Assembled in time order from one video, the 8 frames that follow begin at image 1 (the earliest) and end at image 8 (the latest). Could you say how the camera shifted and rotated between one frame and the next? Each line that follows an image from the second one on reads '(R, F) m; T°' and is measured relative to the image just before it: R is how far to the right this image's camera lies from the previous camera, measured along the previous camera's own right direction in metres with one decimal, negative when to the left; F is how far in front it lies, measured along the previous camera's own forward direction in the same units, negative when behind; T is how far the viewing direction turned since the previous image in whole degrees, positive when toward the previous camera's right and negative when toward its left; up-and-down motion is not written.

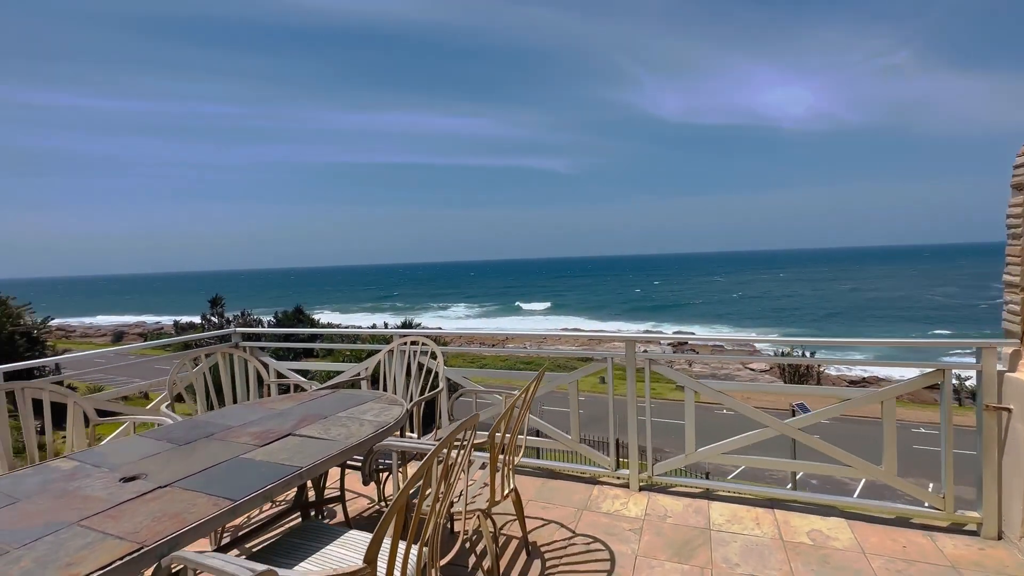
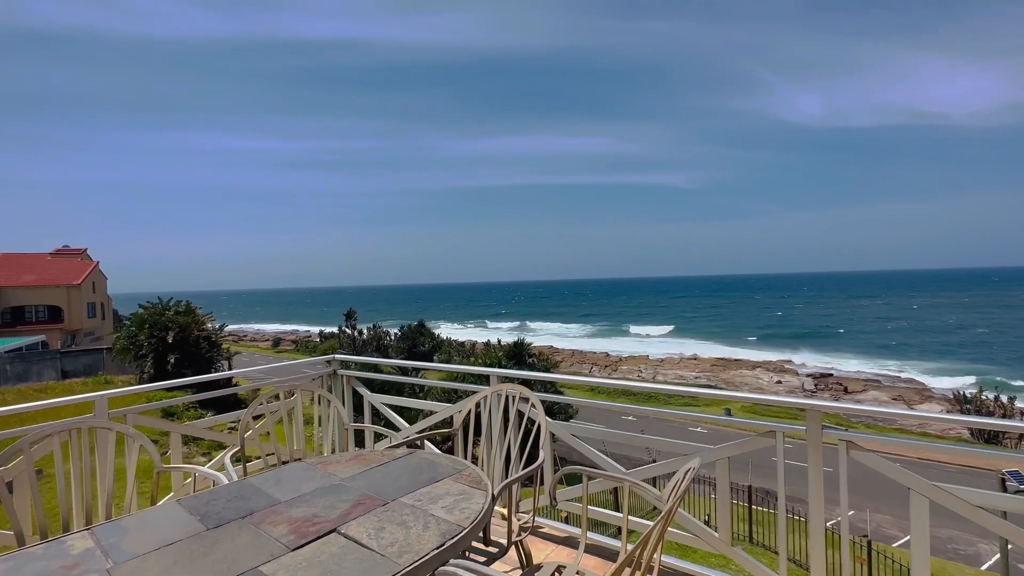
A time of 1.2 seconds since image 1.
(0.0, +0.2) m; -13°
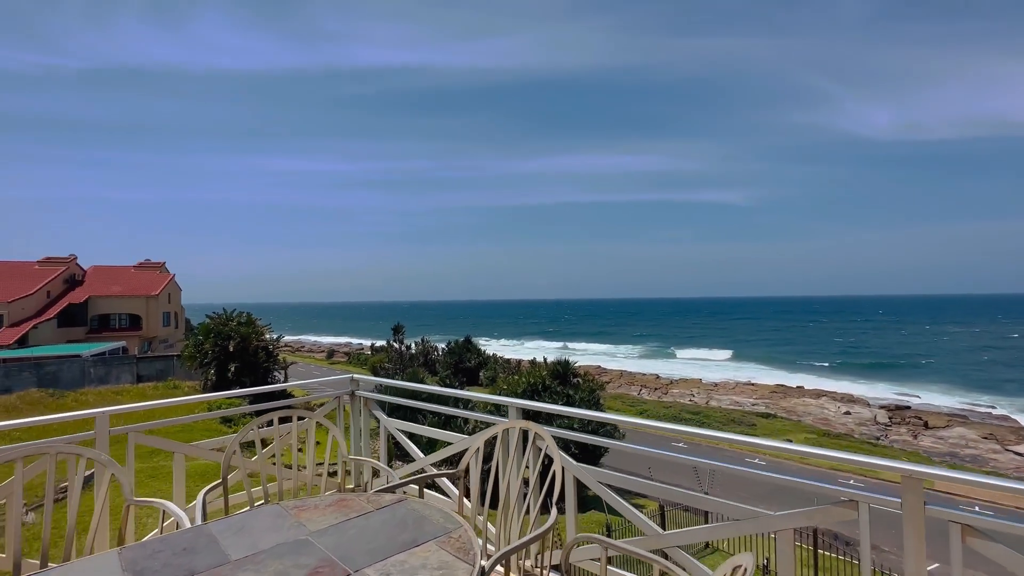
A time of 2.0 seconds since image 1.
(0.0, +0.1) m; -6°
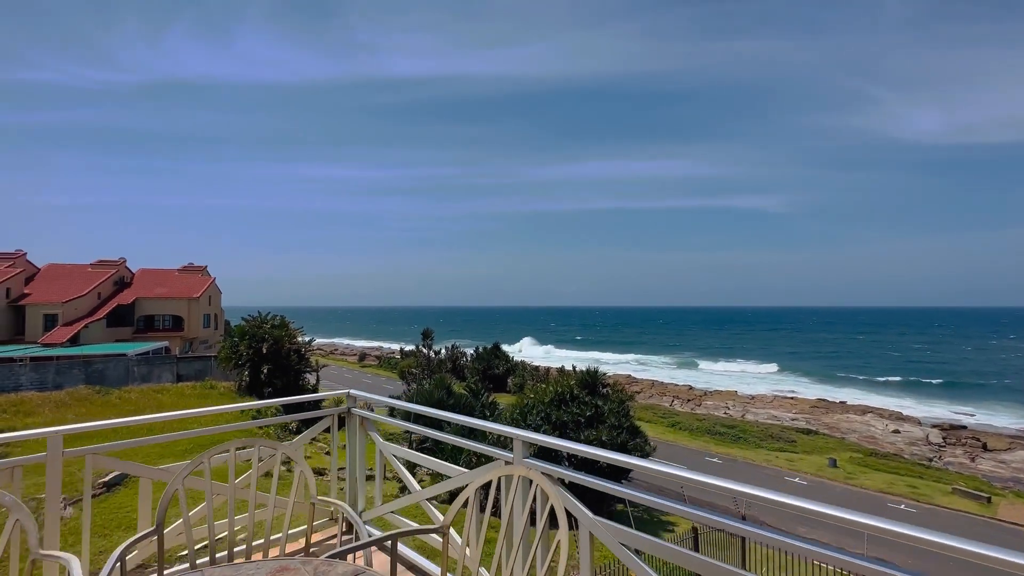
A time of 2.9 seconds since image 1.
(0.0, +0.1) m; -3°
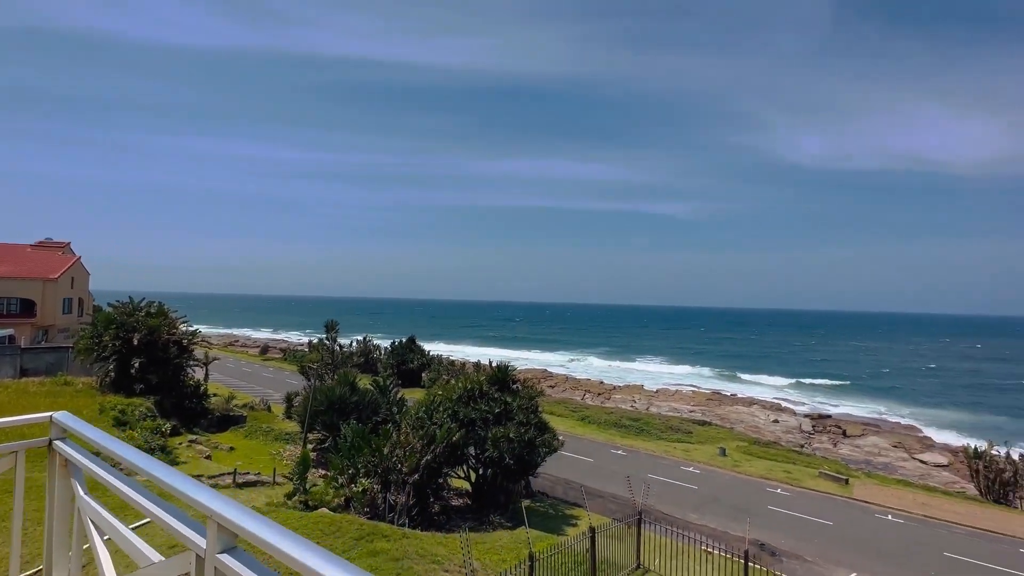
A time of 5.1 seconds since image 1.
(0.0, +0.5) m; +9°
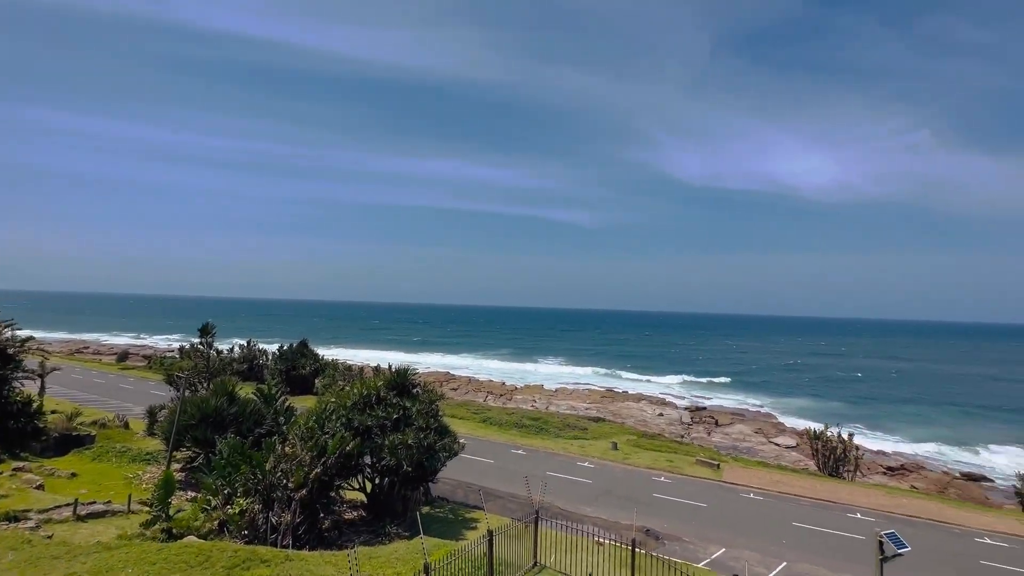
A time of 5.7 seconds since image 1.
(0.0, +0.4) m; +11°
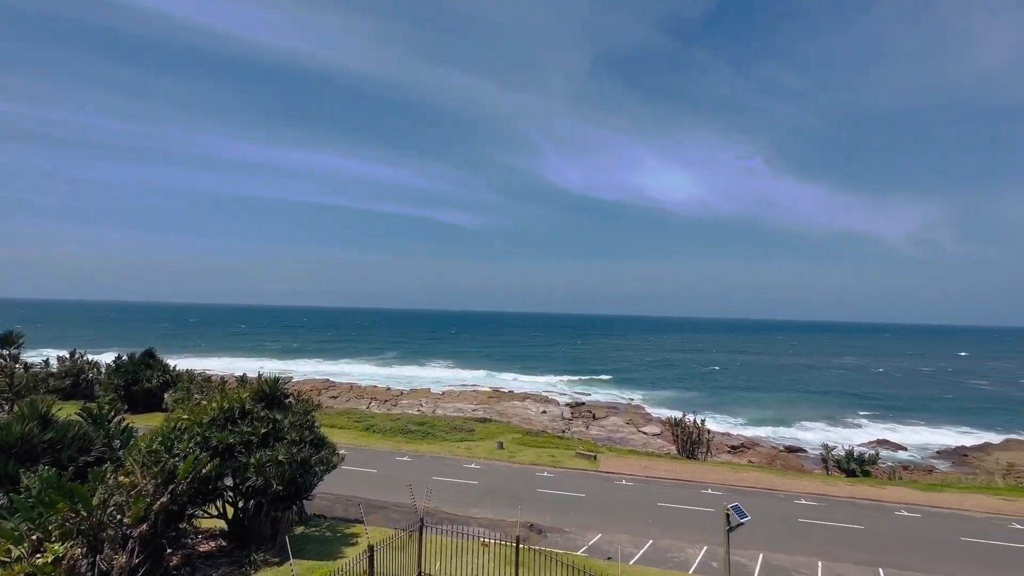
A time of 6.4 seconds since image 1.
(+0.1, +0.5) m; +12°
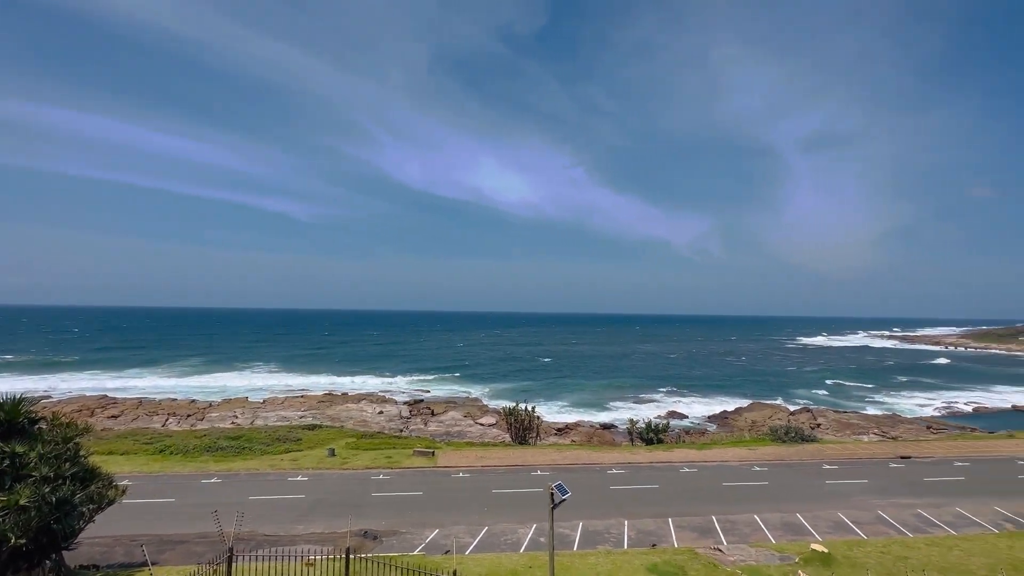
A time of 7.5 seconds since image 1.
(+0.2, +0.9) m; +18°
